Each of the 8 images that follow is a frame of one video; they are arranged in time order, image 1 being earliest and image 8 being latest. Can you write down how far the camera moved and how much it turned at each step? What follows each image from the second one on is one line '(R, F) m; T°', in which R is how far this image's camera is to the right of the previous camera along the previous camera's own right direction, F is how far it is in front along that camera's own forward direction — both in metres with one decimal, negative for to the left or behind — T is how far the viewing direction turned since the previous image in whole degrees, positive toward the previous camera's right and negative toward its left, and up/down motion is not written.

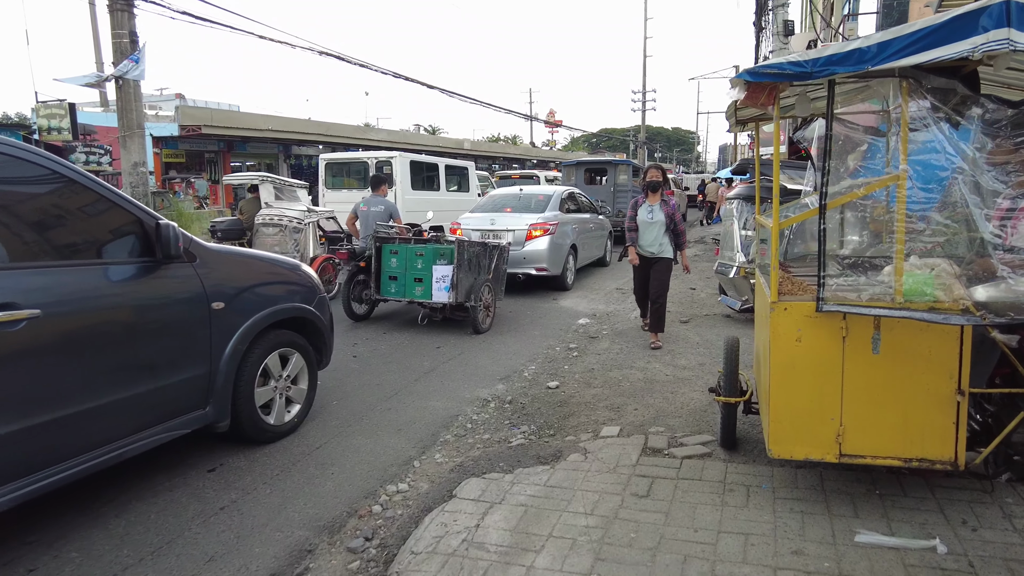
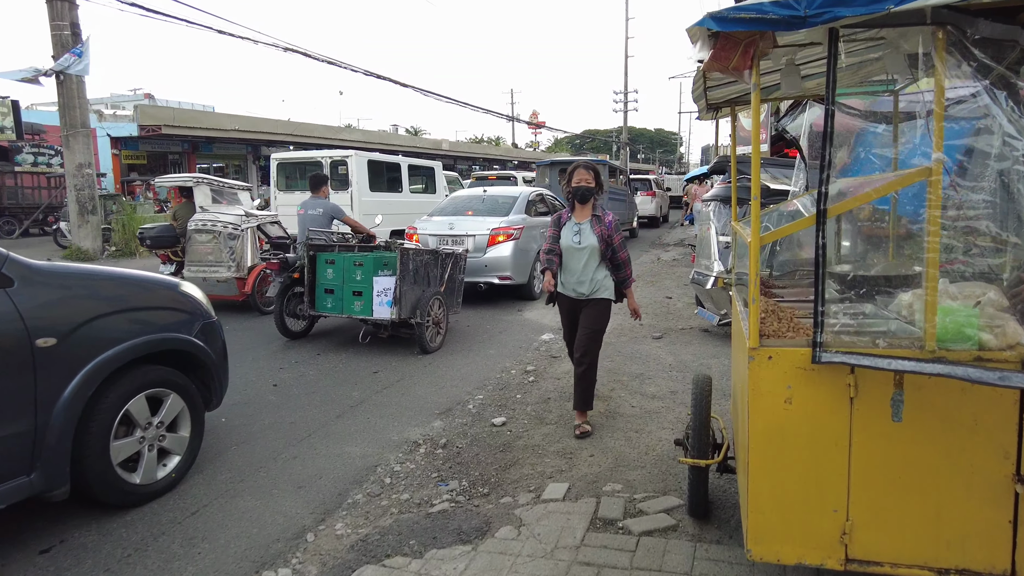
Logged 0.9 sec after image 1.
(+0.3, +0.8) m; +1°
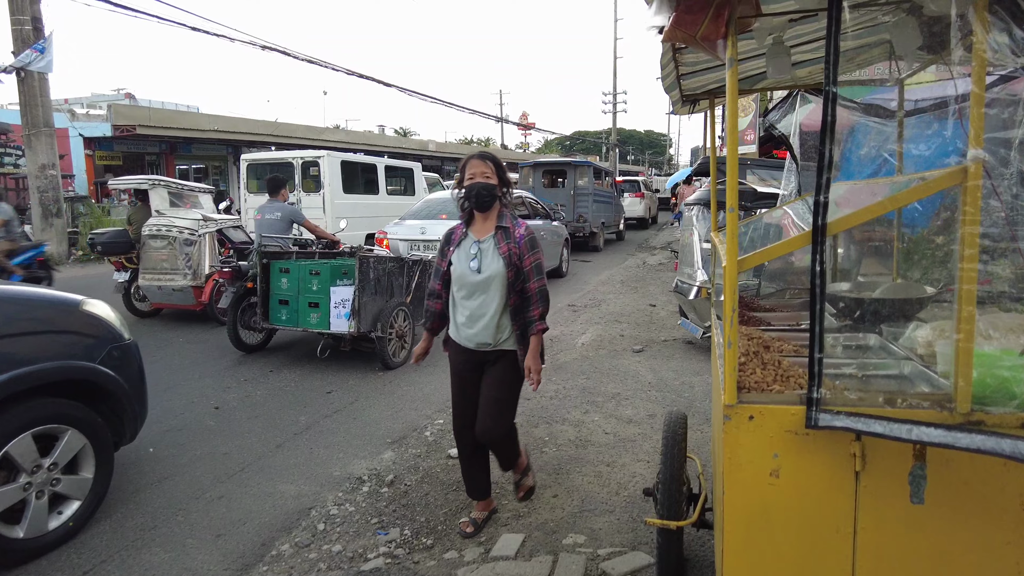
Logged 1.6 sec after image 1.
(+0.2, +0.4) m; +1°
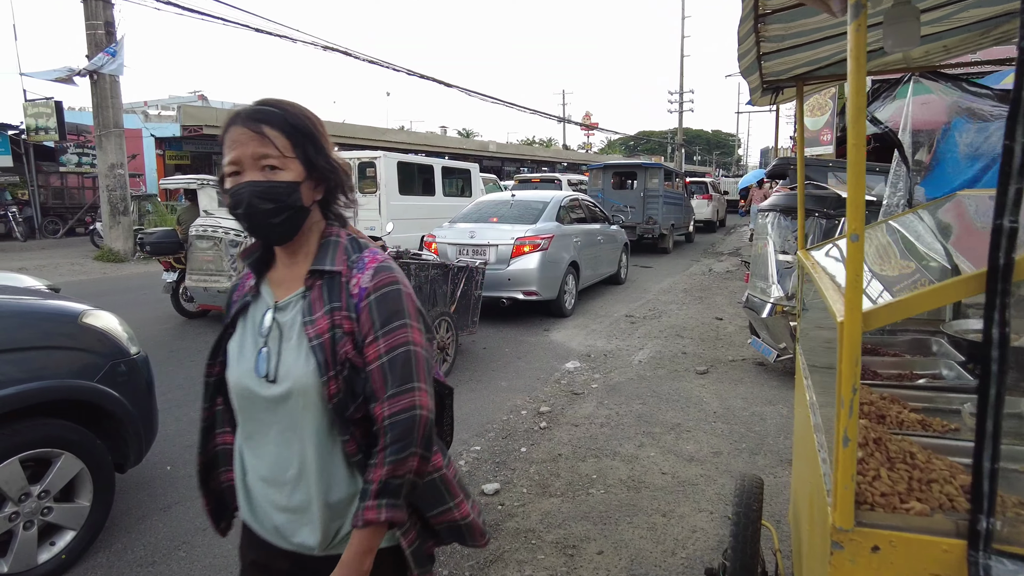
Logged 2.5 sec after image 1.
(+0.1, +0.4) m; -5°
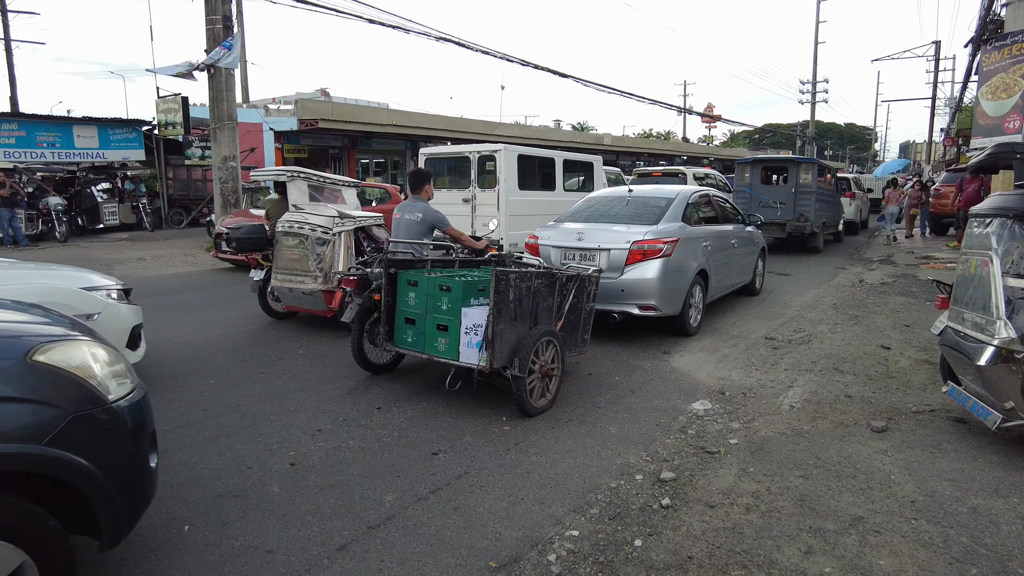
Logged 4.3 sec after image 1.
(0.0, +1.0) m; -9°
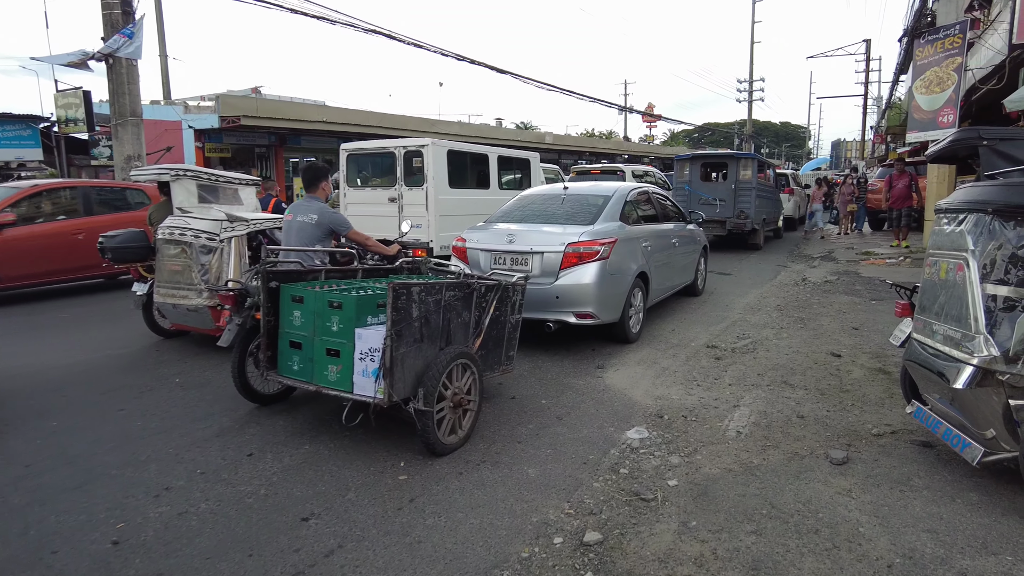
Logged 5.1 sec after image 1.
(+0.3, +0.7) m; +4°
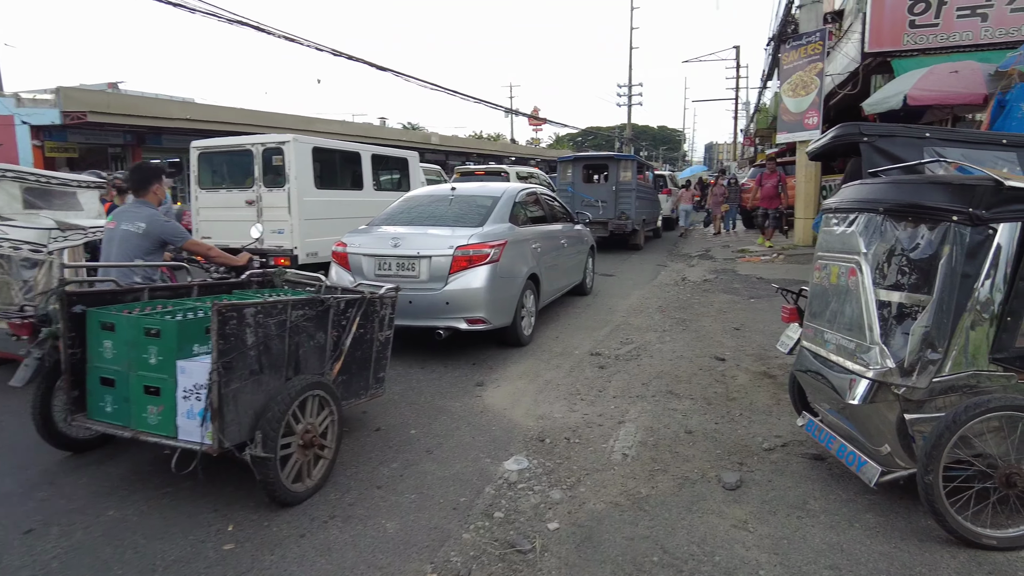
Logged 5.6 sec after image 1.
(+0.2, +0.5) m; +9°
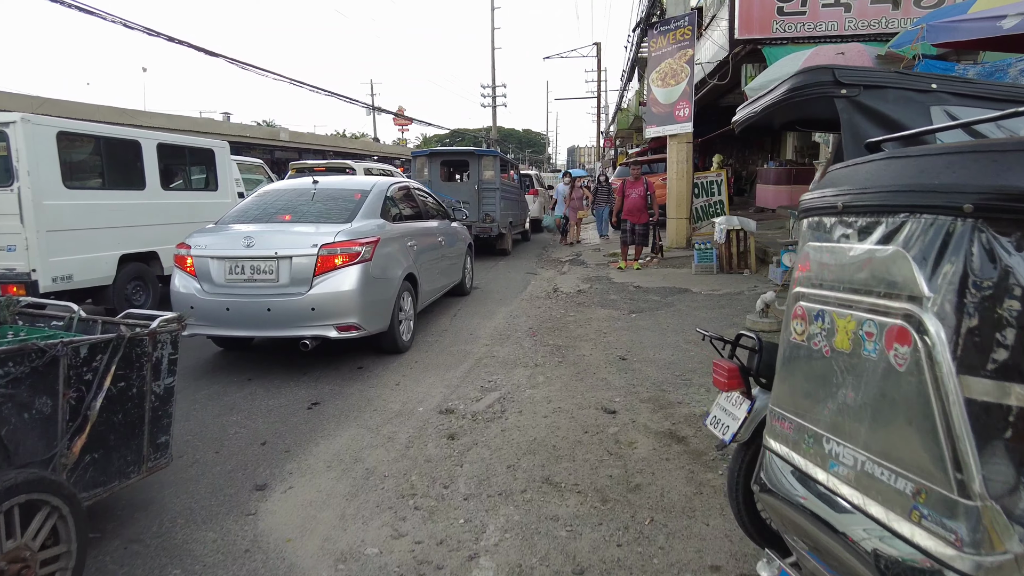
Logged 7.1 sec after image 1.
(+0.4, +1.6) m; +11°
